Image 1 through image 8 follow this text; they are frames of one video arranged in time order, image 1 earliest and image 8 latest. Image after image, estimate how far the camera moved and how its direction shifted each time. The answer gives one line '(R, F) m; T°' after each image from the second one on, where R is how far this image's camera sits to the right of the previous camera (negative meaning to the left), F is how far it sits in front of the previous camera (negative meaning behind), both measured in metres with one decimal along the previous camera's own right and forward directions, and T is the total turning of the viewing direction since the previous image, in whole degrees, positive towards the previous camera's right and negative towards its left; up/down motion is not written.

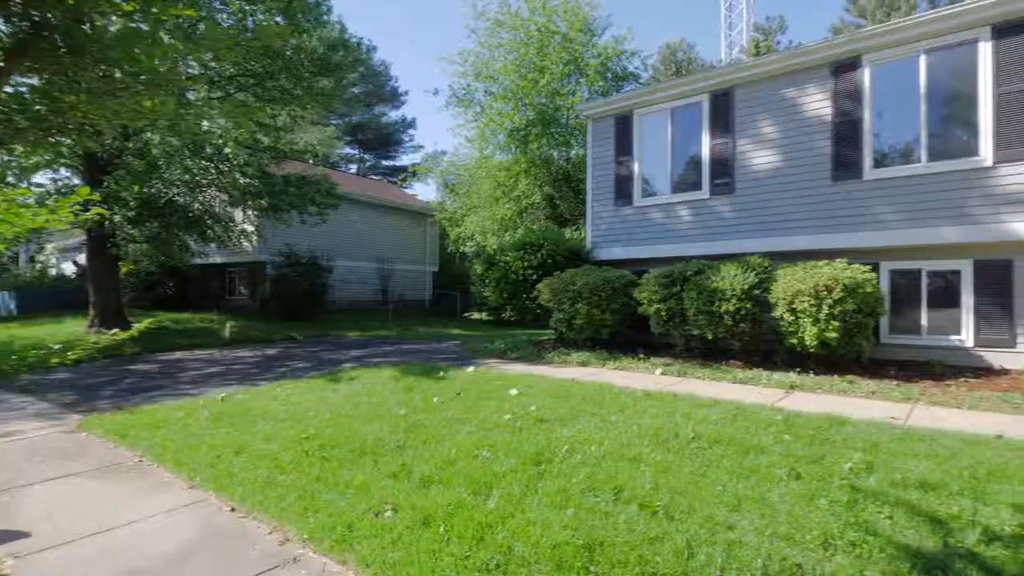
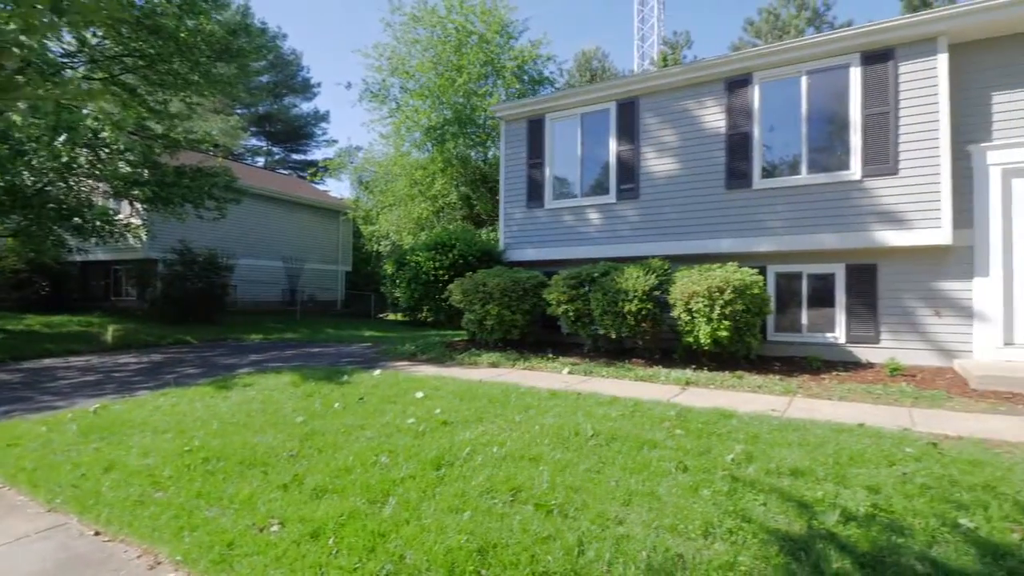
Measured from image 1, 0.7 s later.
(+0.2, 0.0) m; +8°
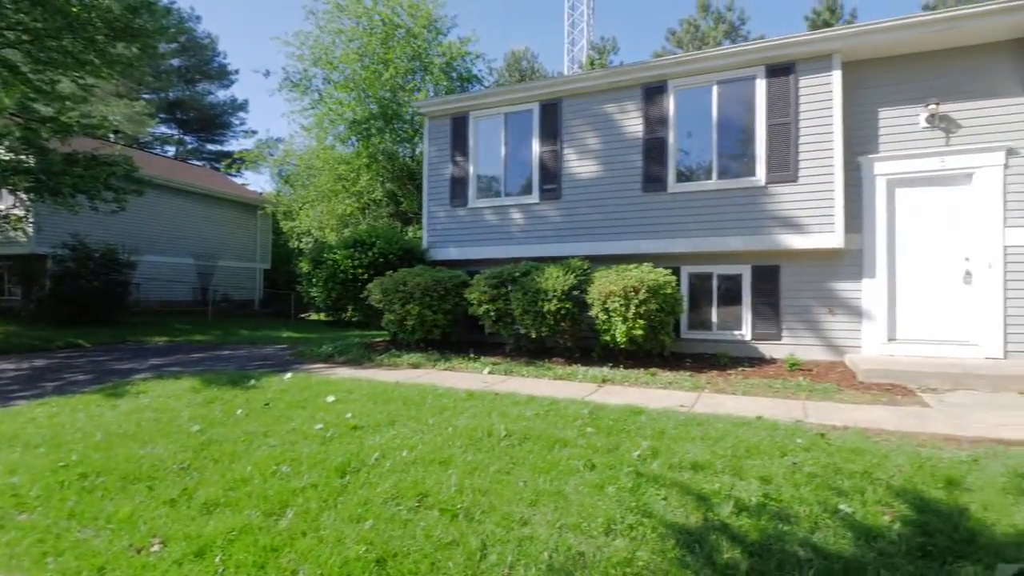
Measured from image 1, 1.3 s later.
(+0.2, +0.1) m; +7°
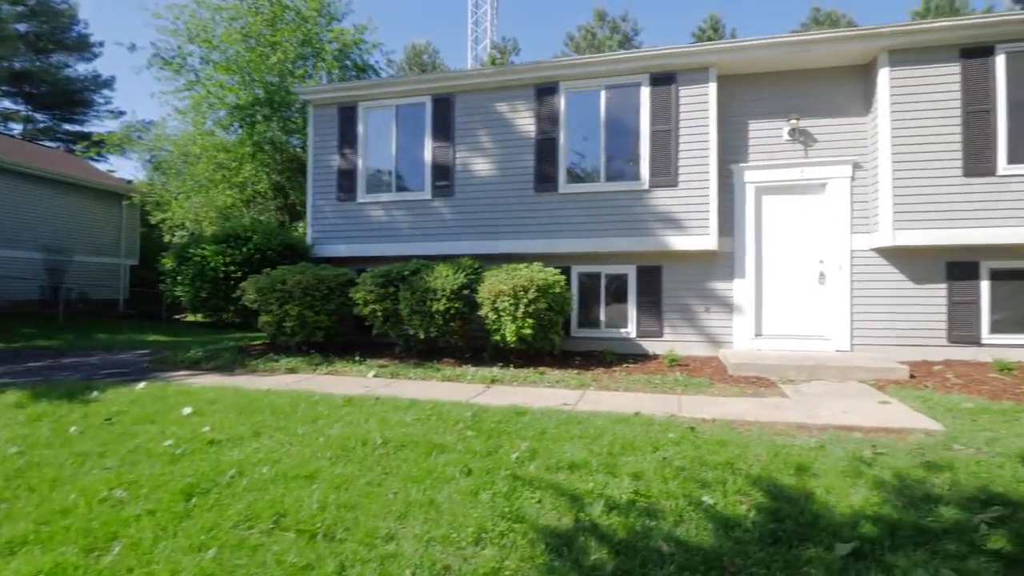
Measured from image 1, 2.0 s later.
(+0.2, +0.1) m; +10°
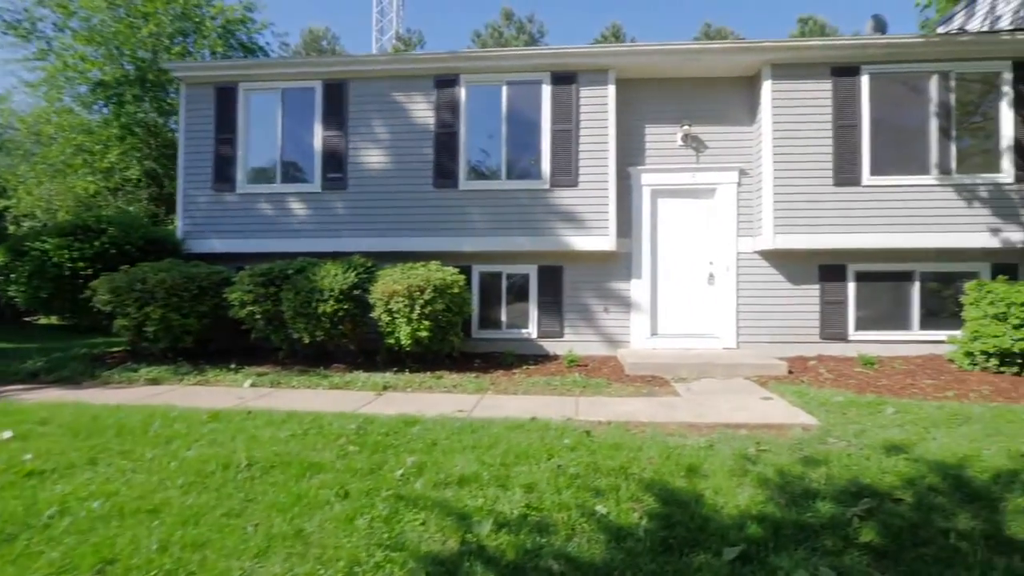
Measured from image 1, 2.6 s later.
(+0.2, +0.3) m; +9°
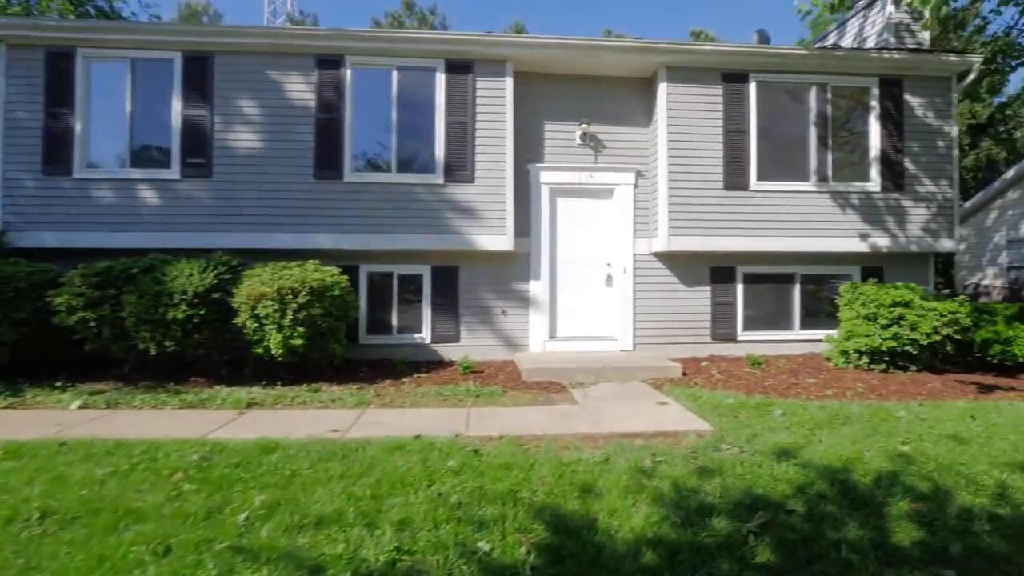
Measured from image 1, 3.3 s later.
(+0.2, +0.5) m; +10°
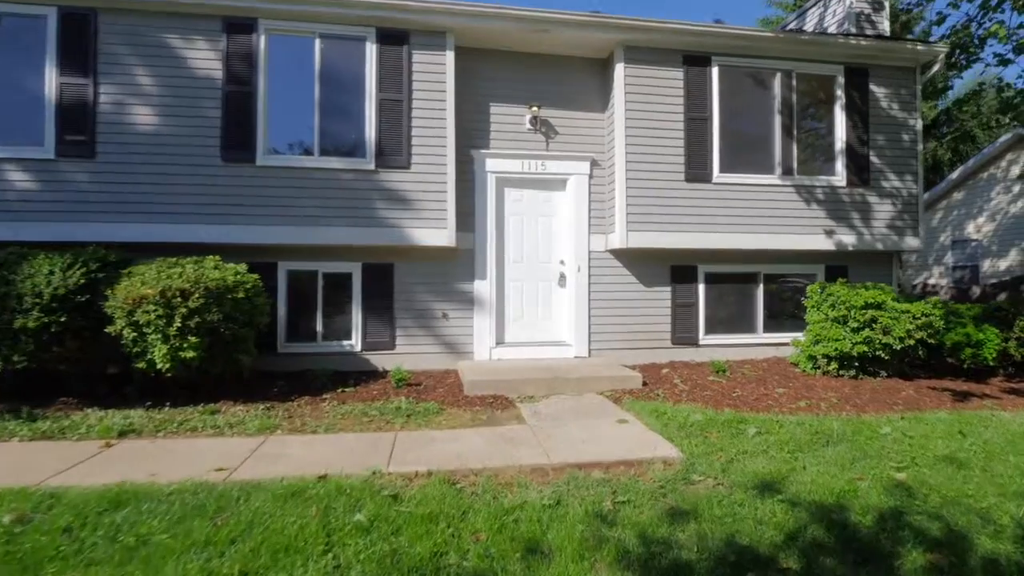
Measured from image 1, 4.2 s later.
(+0.2, +0.9) m; +5°
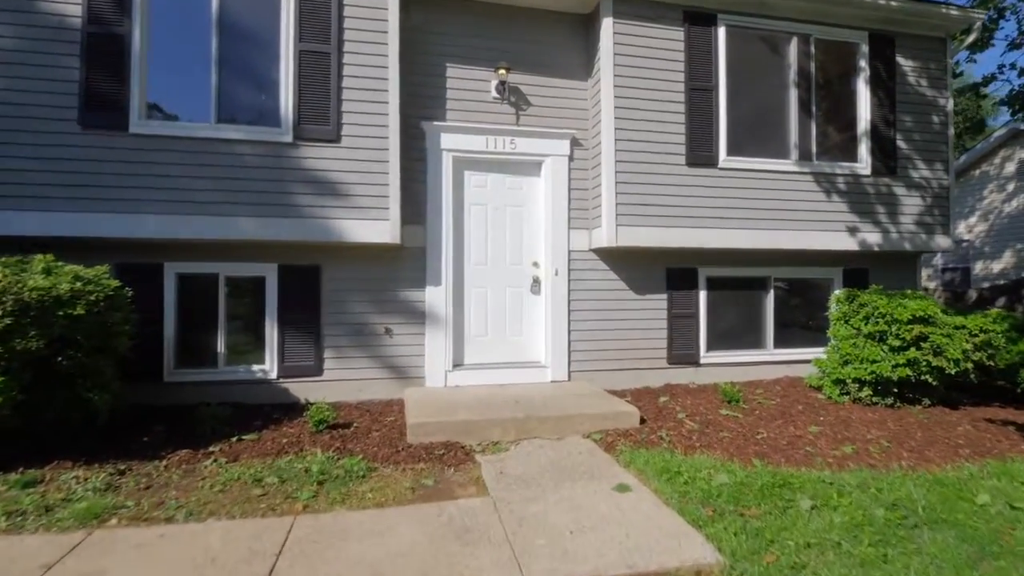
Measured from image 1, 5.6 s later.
(+0.1, +1.6) m; +3°
